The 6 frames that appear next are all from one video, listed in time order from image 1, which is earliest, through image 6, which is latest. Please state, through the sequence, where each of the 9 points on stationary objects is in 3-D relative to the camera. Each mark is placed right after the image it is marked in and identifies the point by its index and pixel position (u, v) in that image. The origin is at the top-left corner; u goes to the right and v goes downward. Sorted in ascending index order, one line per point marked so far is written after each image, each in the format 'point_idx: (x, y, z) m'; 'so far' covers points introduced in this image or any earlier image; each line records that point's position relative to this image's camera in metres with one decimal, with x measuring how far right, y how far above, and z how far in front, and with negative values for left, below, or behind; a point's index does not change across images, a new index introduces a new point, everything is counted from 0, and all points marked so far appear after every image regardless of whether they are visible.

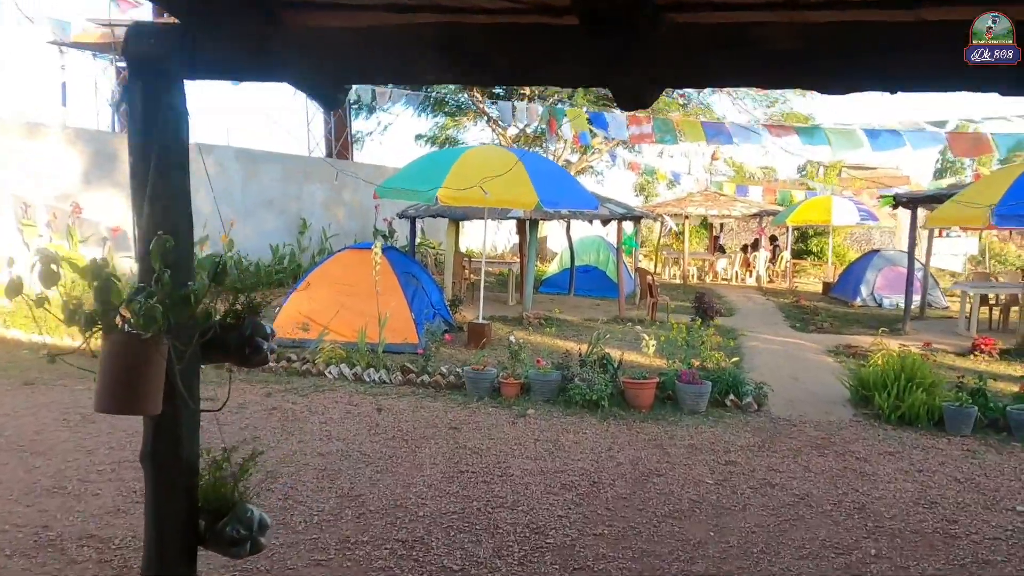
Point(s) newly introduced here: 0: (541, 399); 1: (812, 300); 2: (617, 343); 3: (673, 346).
0: (+0.2, -0.9, +6.4) m
1: (+6.2, -0.2, +15.8) m
2: (+1.2, -0.7, +9.2) m
3: (+1.9, -0.7, +9.0) m
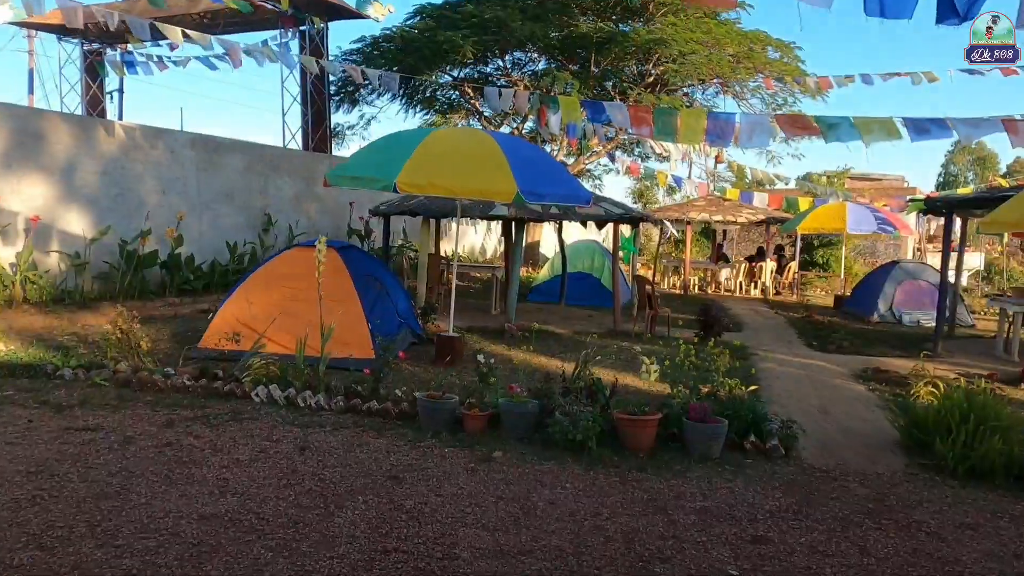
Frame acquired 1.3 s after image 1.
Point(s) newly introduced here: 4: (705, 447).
0: (0.0, -1.0, +5.1) m
1: (+5.9, -0.5, +14.5) m
2: (+1.0, -0.8, +7.9) m
3: (+1.7, -0.8, +7.7) m
4: (+1.2, -1.0, +4.8) m
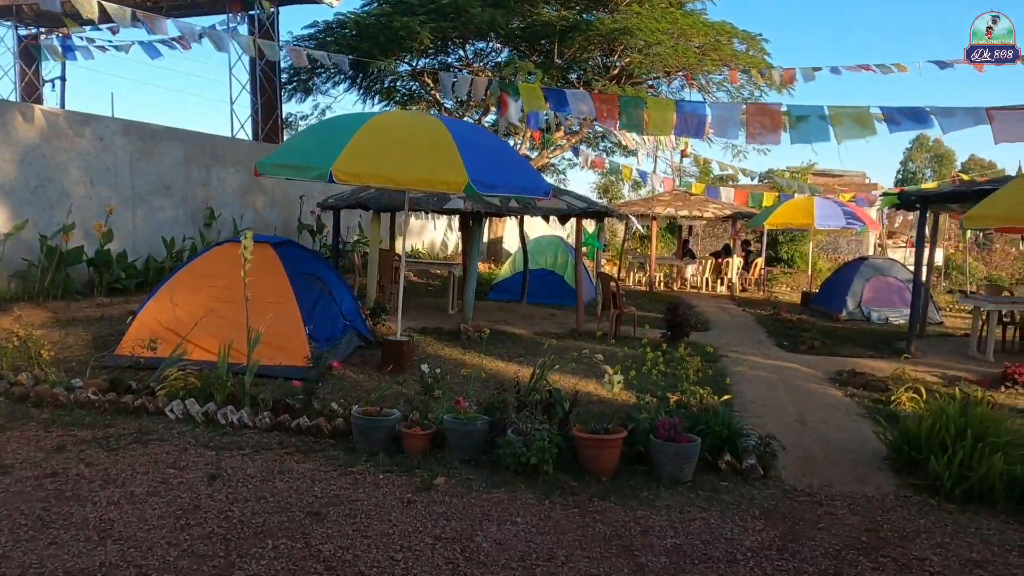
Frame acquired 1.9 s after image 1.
0: (-0.3, -1.0, +4.5) m
1: (+5.2, -0.4, +14.2) m
2: (+0.6, -0.8, +7.3) m
3: (+1.2, -0.8, +7.2) m
4: (+0.9, -1.0, +4.2) m
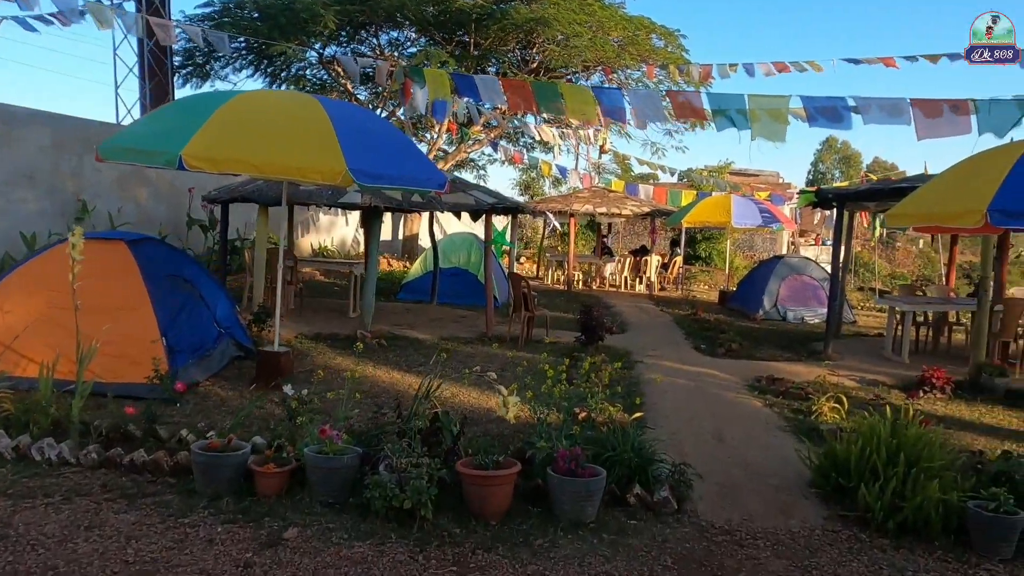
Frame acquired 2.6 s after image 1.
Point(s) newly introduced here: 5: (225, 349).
0: (-0.9, -1.0, +3.7) m
1: (+3.6, -0.4, +13.9) m
2: (-0.3, -0.8, +6.7) m
3: (+0.3, -0.8, +6.6) m
4: (+0.3, -1.0, +3.6) m
5: (-2.6, -0.5, +6.9) m
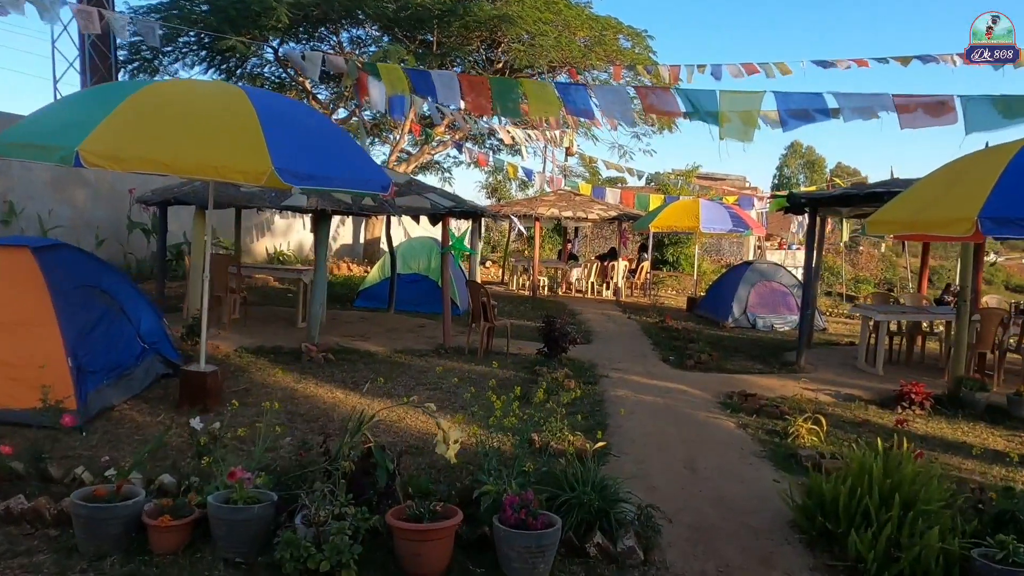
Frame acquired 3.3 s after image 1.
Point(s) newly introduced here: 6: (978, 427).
0: (-1.2, -1.1, +3.1) m
1: (+2.9, -0.5, +13.5) m
2: (-0.7, -0.9, +6.1) m
3: (0.0, -0.9, +6.0) m
4: (+0.1, -1.1, +3.1) m
5: (-2.9, -0.6, +6.2) m
6: (+3.9, -1.2, +6.4) m
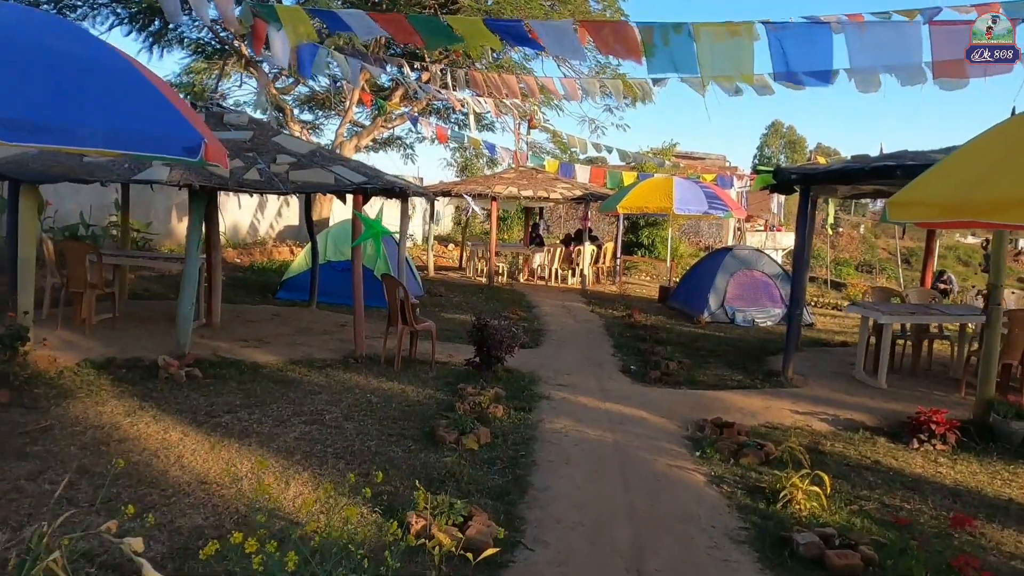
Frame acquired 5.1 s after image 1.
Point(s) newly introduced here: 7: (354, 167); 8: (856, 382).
0: (-1.7, -1.2, +1.5) m
1: (+2.1, -0.4, +12.0) m
2: (-1.3, -0.9, +4.5) m
3: (-0.6, -0.9, +4.5) m
4: (-0.5, -1.2, +1.5) m
5: (-3.5, -0.6, +4.6) m
6: (+3.3, -1.2, +4.9) m
7: (-1.5, +1.1, +7.2) m
8: (+3.3, -0.9, +7.4) m
